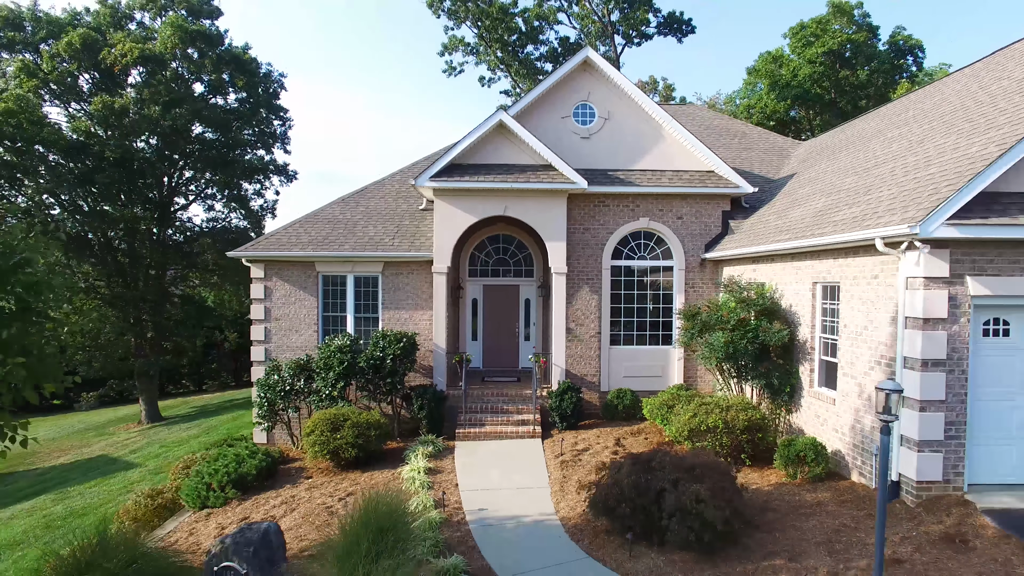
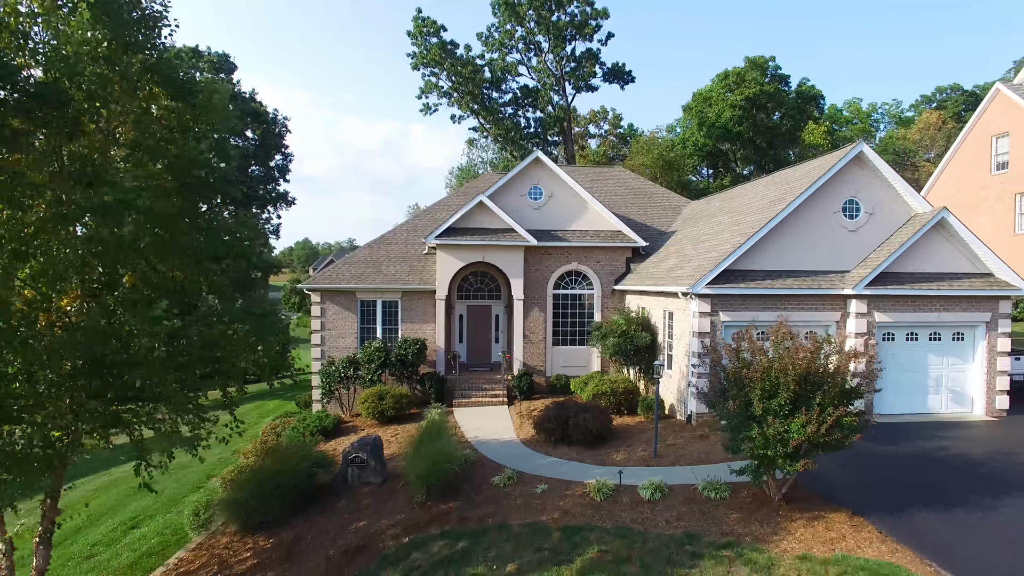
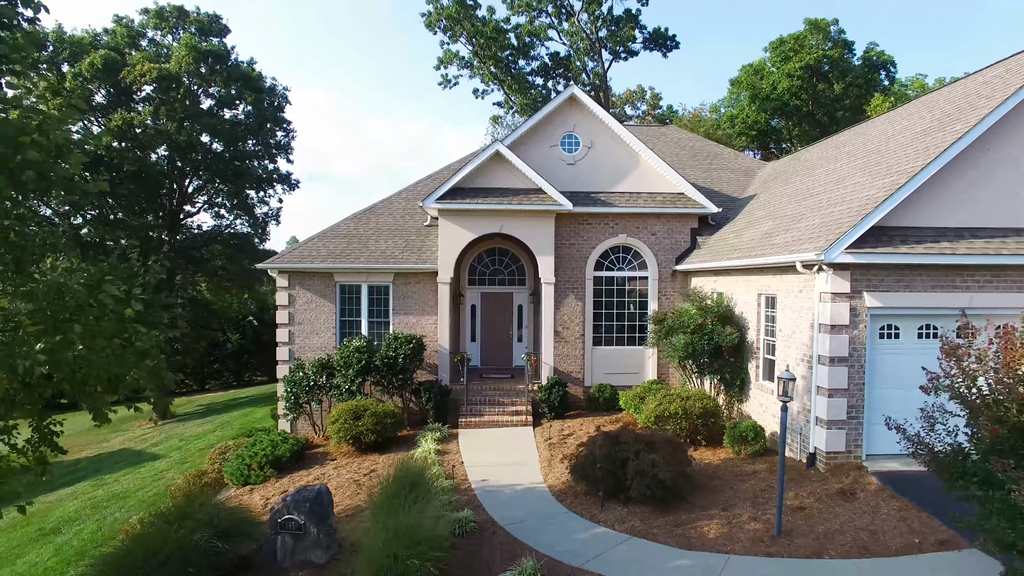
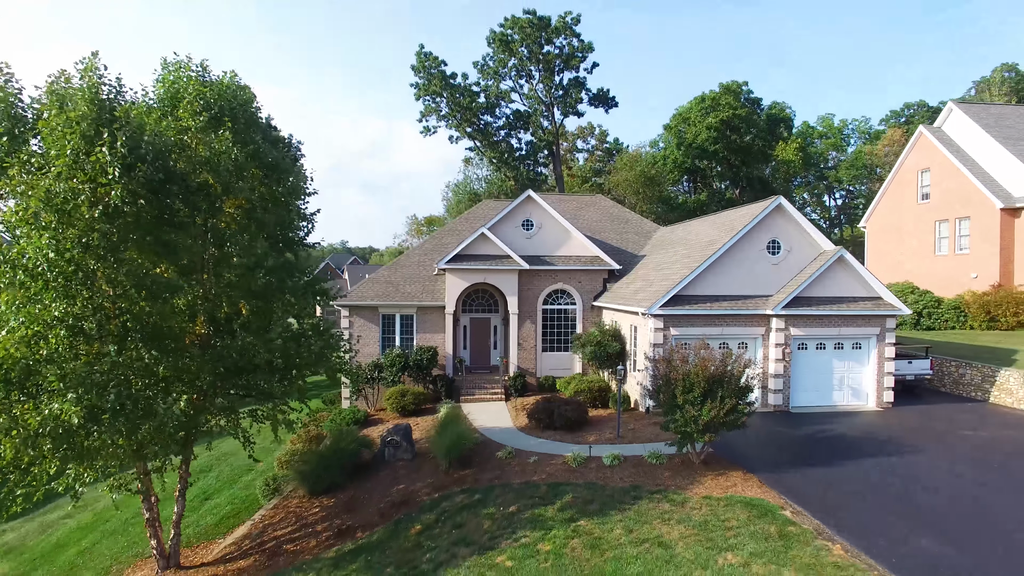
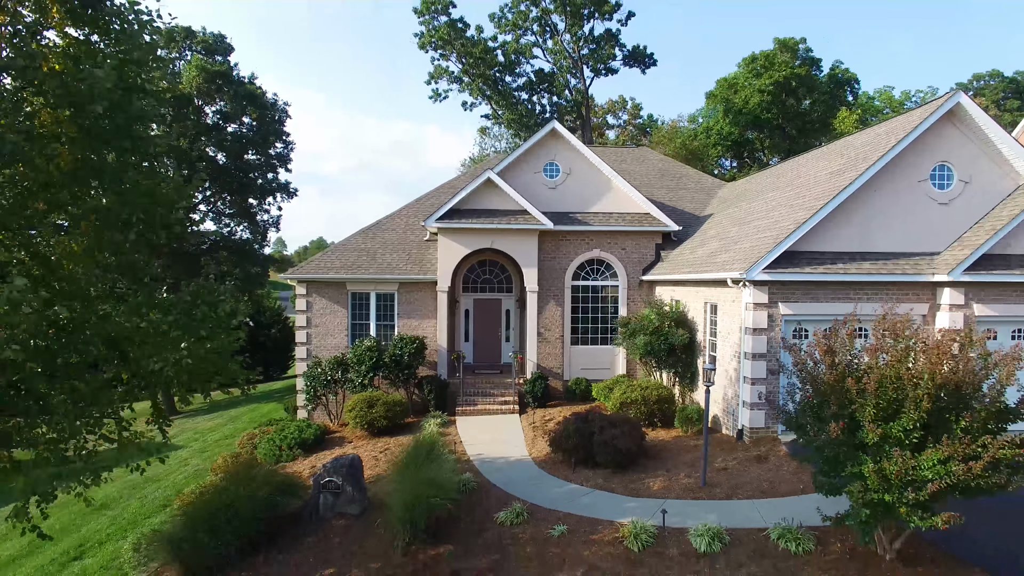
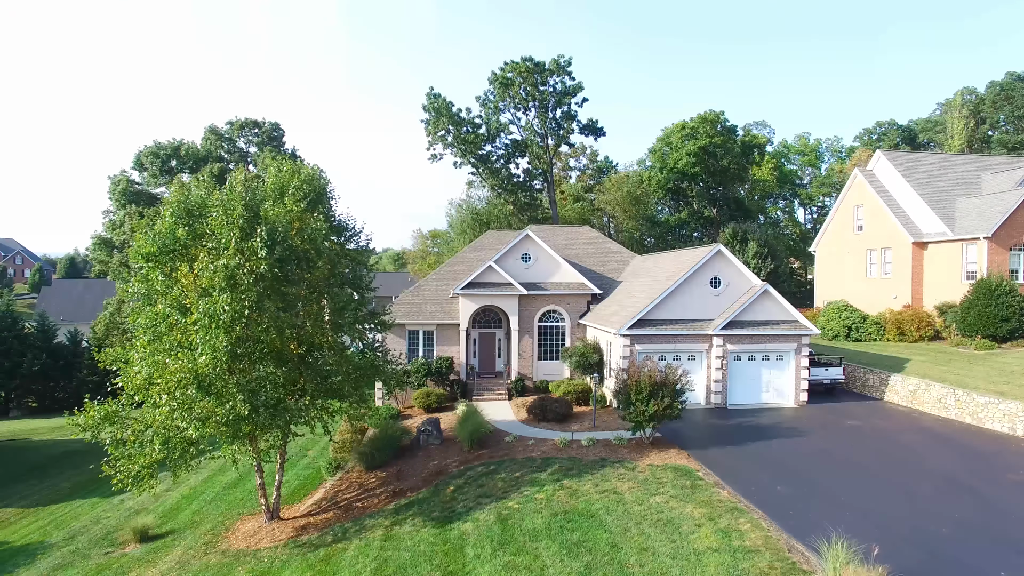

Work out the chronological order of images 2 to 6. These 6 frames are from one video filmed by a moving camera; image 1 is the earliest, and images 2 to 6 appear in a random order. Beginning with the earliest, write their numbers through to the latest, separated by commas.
3, 5, 2, 4, 6
